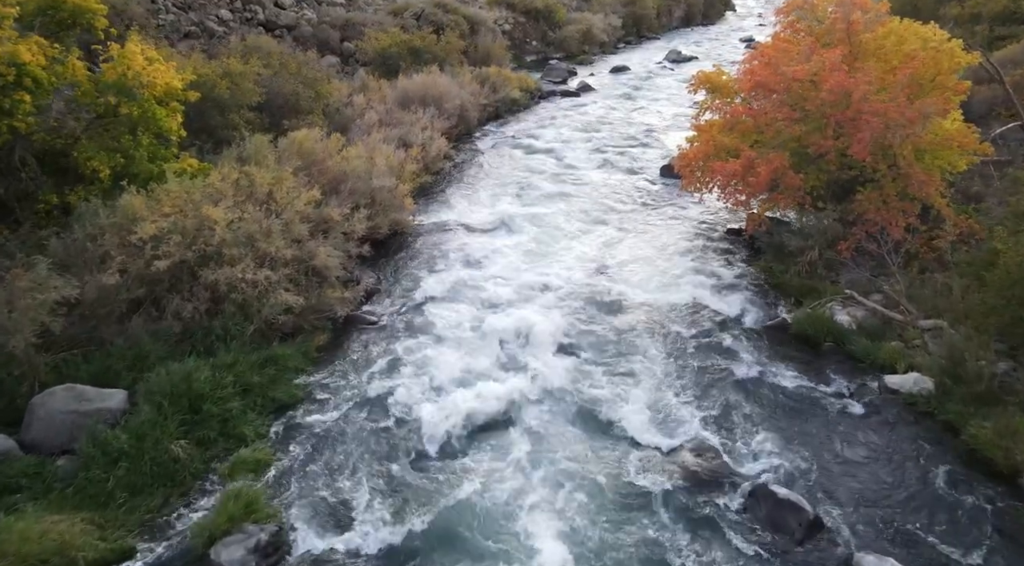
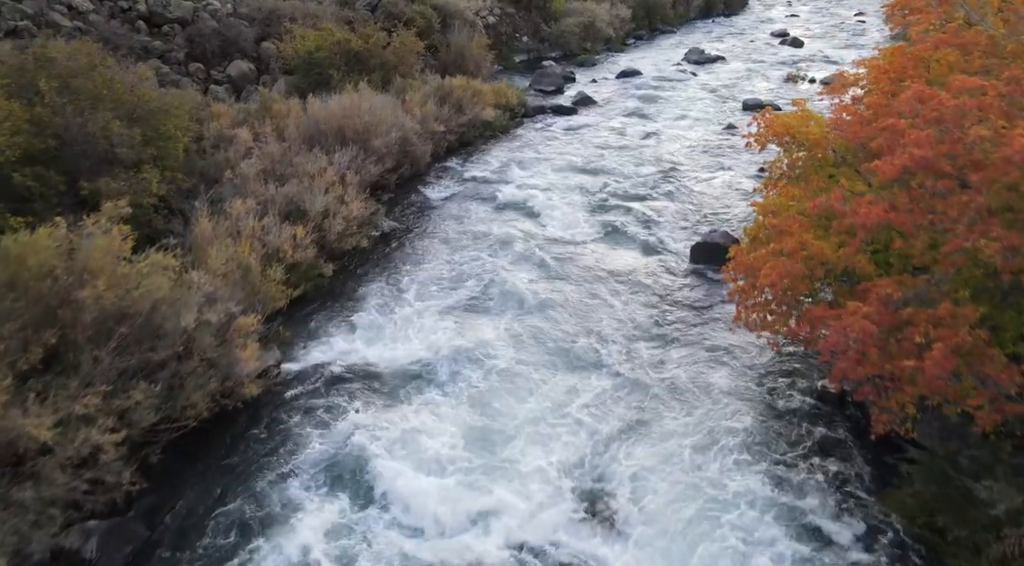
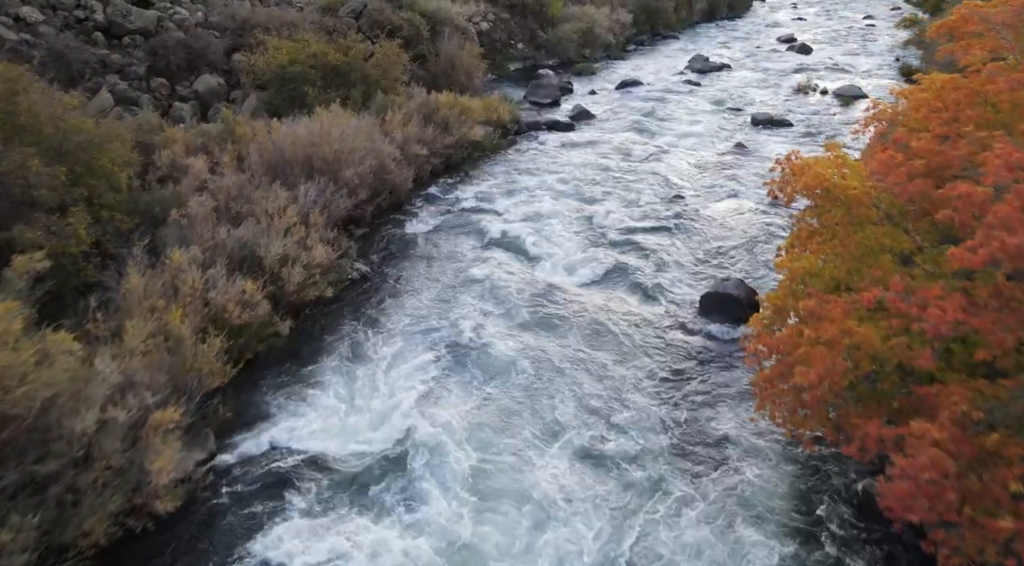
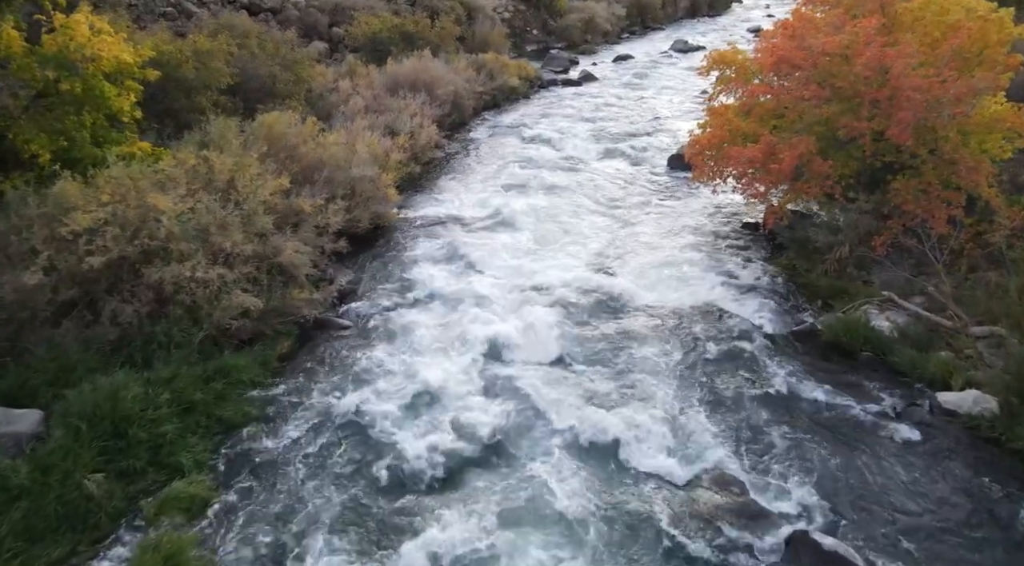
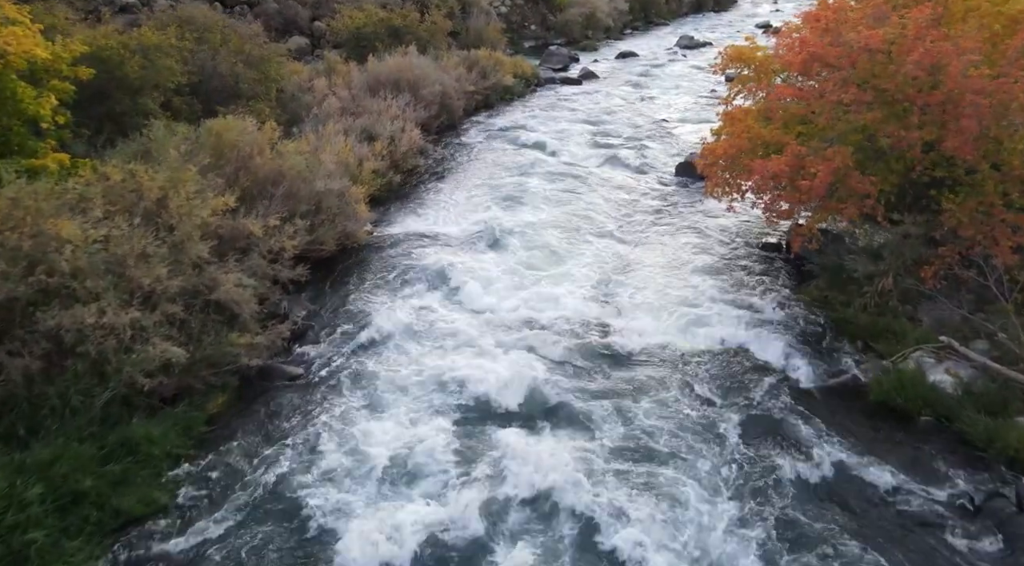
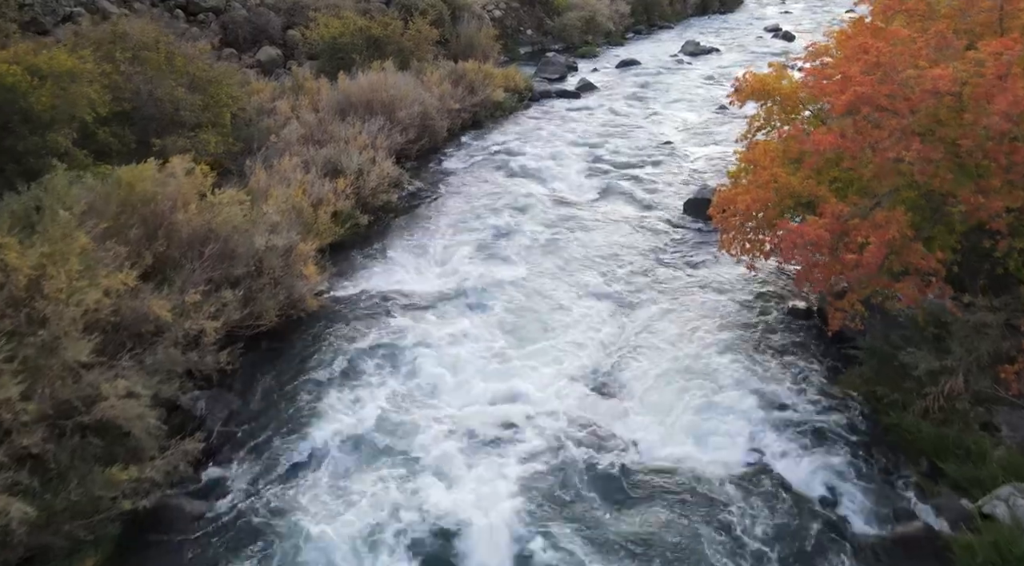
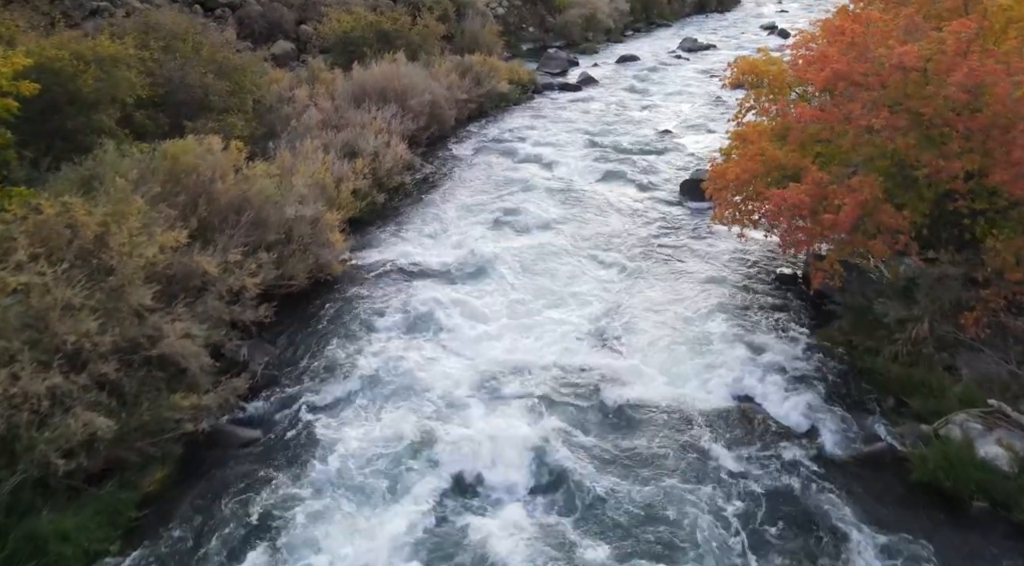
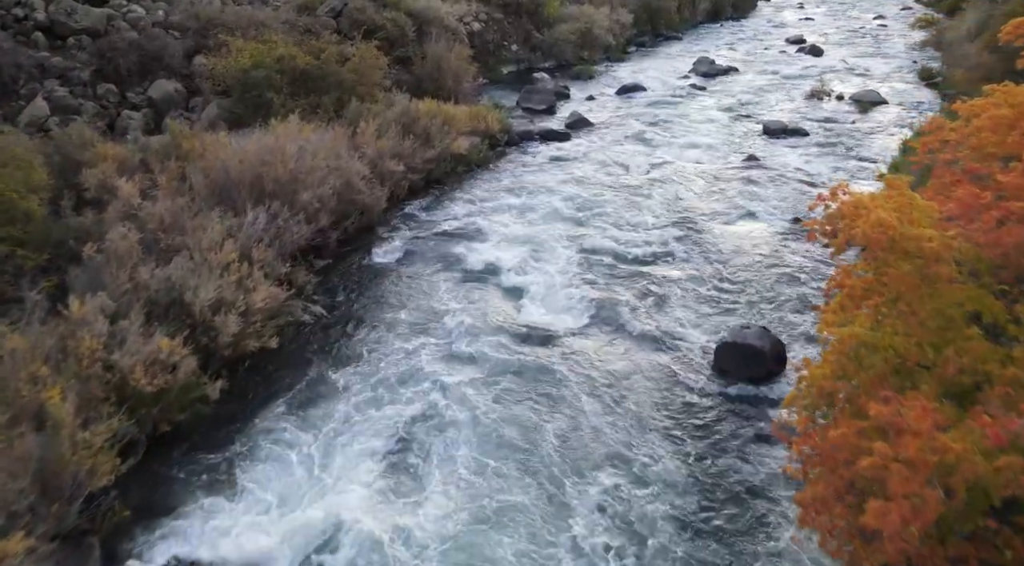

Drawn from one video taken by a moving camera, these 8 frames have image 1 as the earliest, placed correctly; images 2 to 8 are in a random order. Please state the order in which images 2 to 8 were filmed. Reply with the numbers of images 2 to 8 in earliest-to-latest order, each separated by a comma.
4, 5, 7, 6, 2, 3, 8
